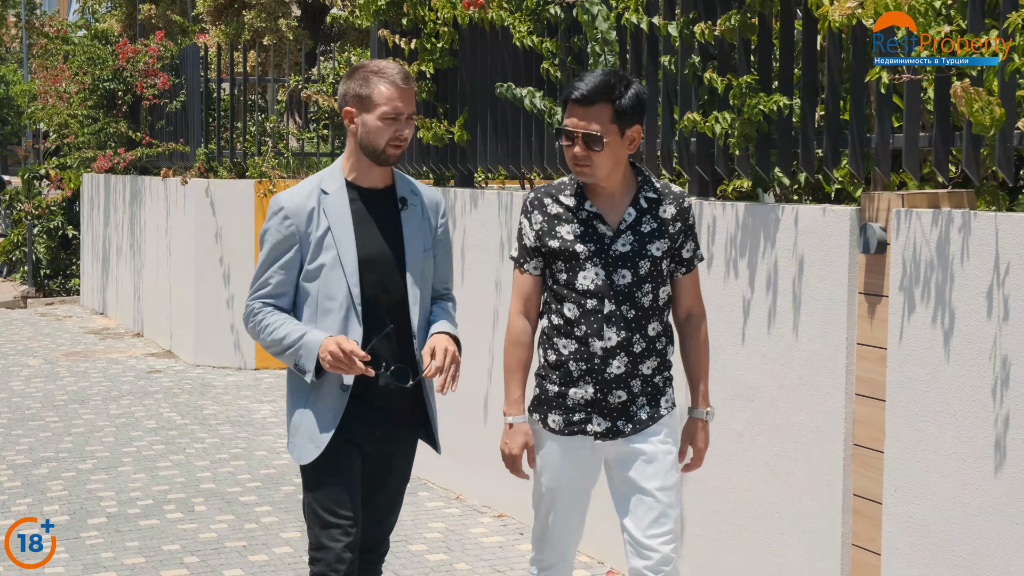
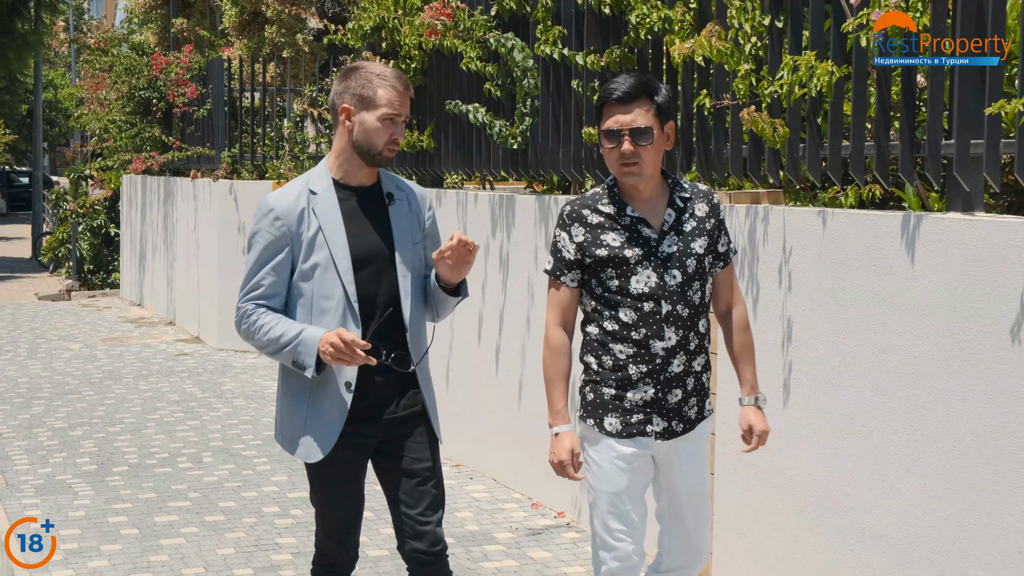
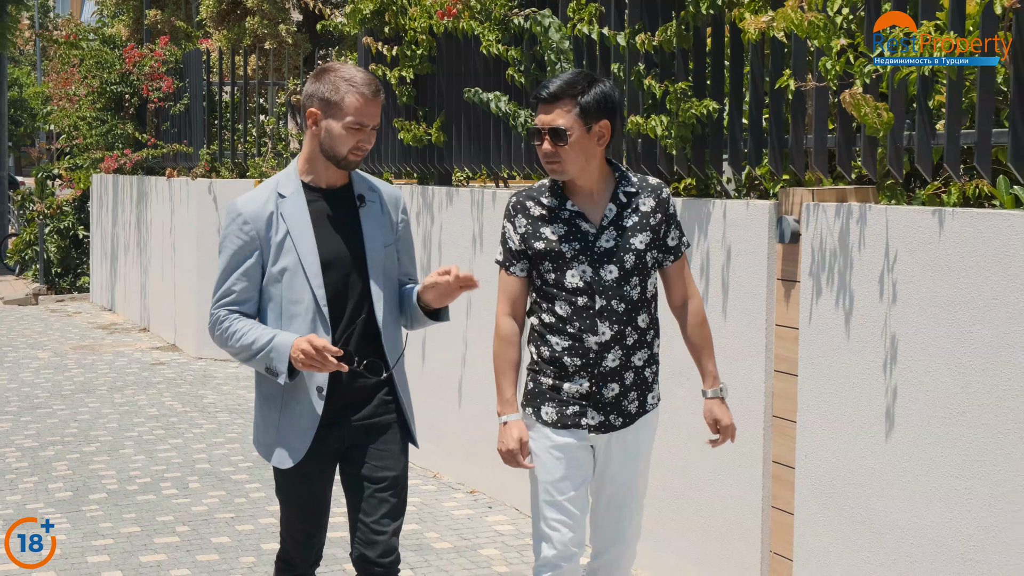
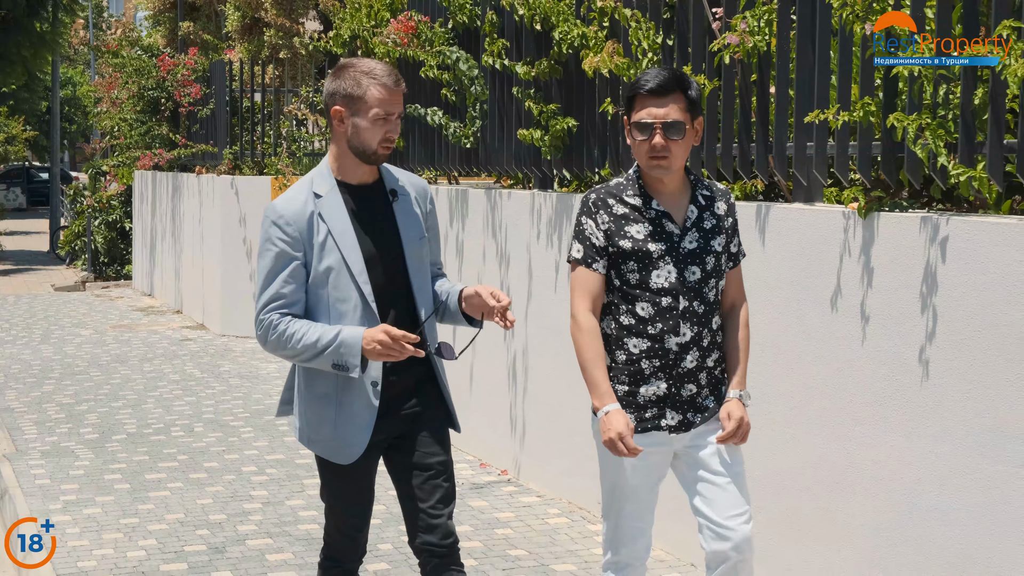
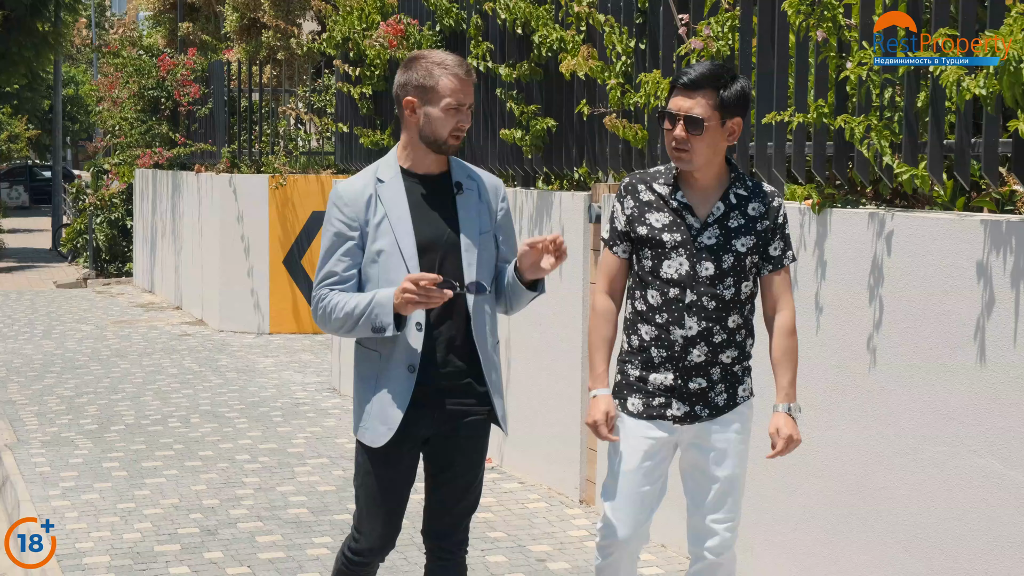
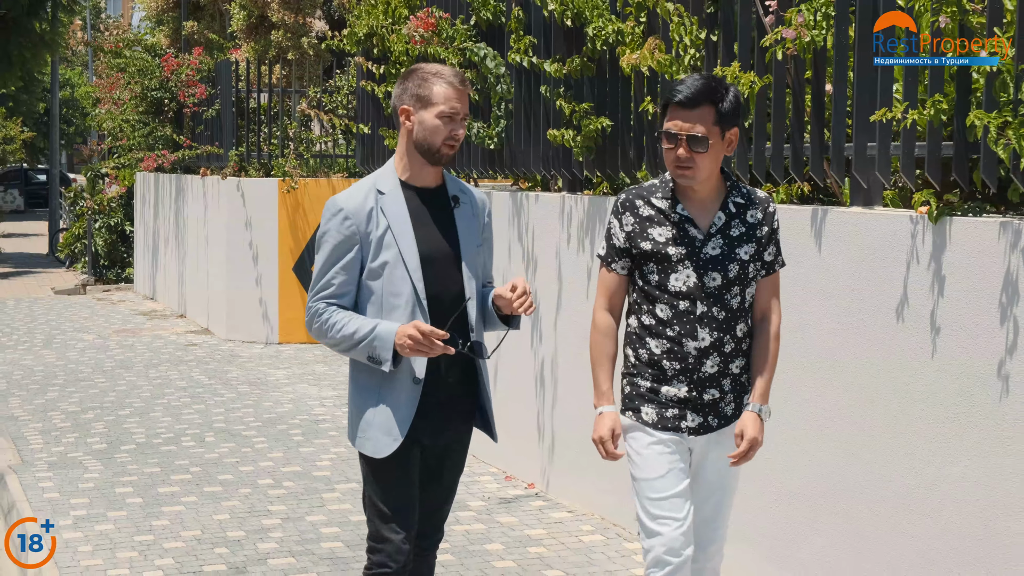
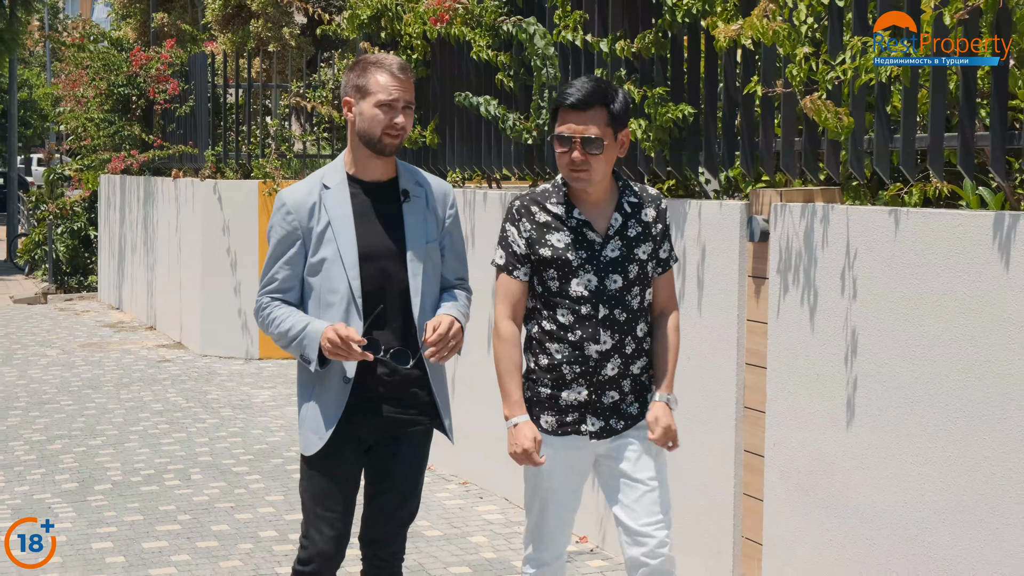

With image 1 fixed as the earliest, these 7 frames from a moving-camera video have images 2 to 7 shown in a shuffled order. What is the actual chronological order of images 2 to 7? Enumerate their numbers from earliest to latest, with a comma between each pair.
3, 7, 2, 6, 4, 5
